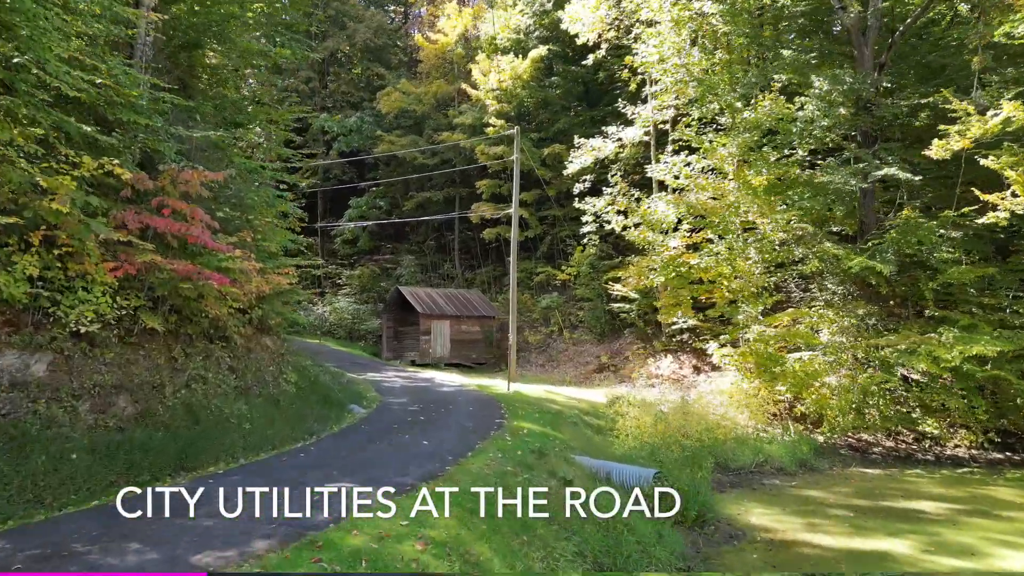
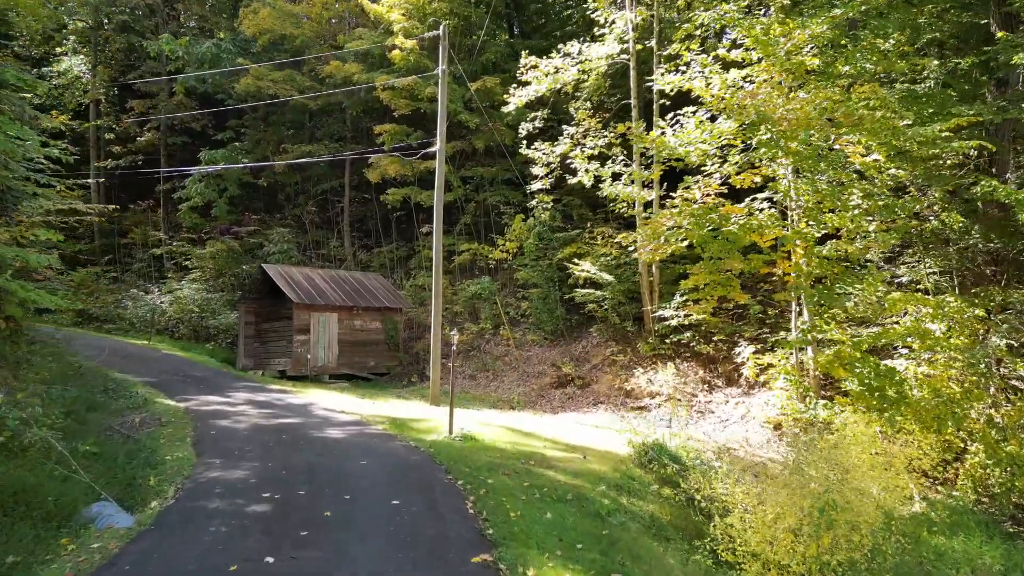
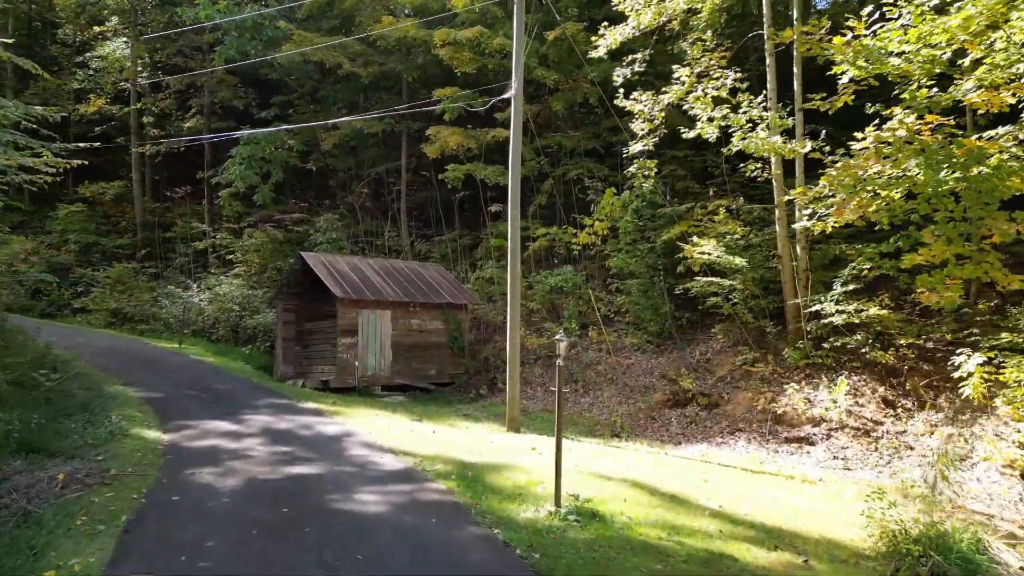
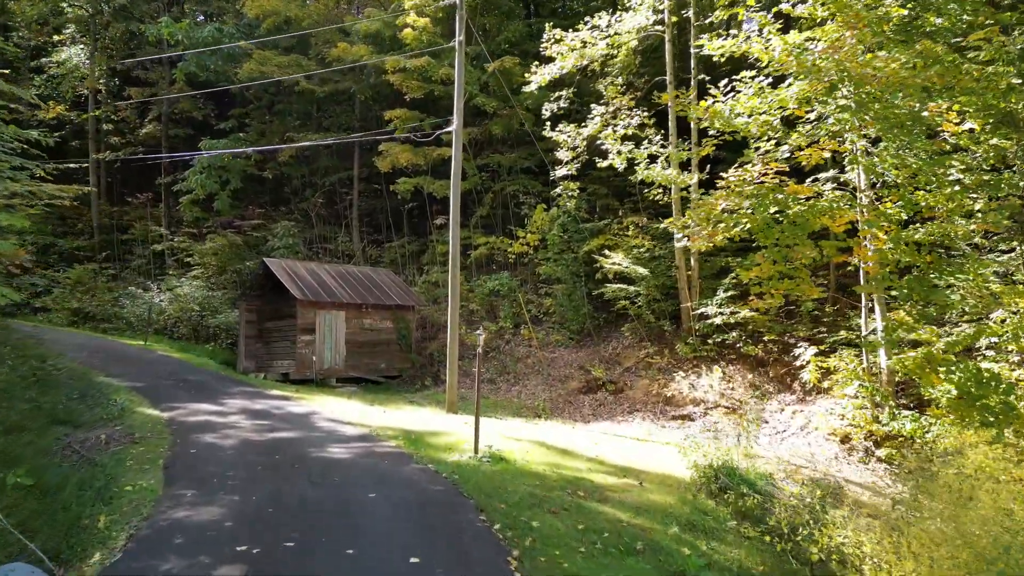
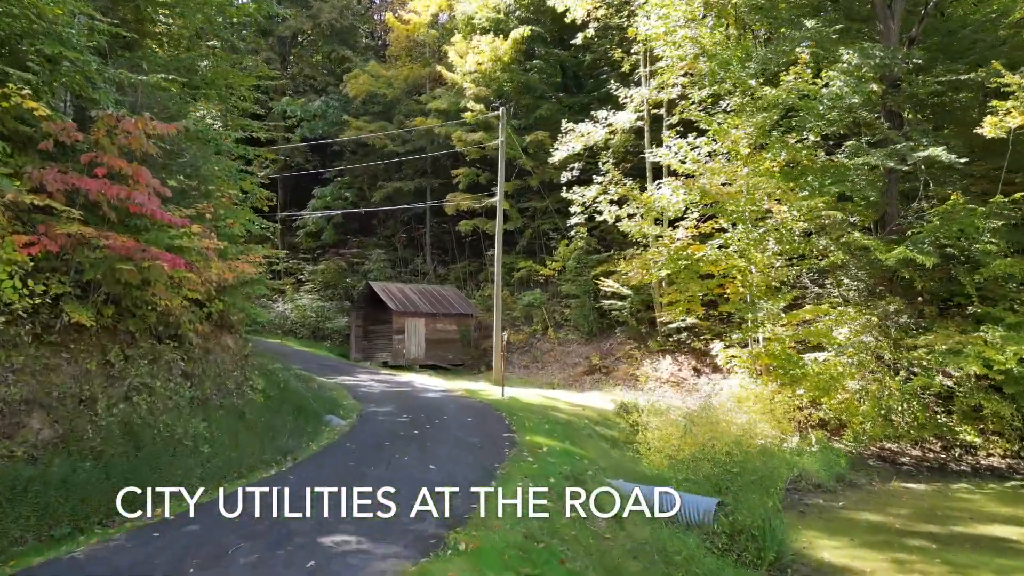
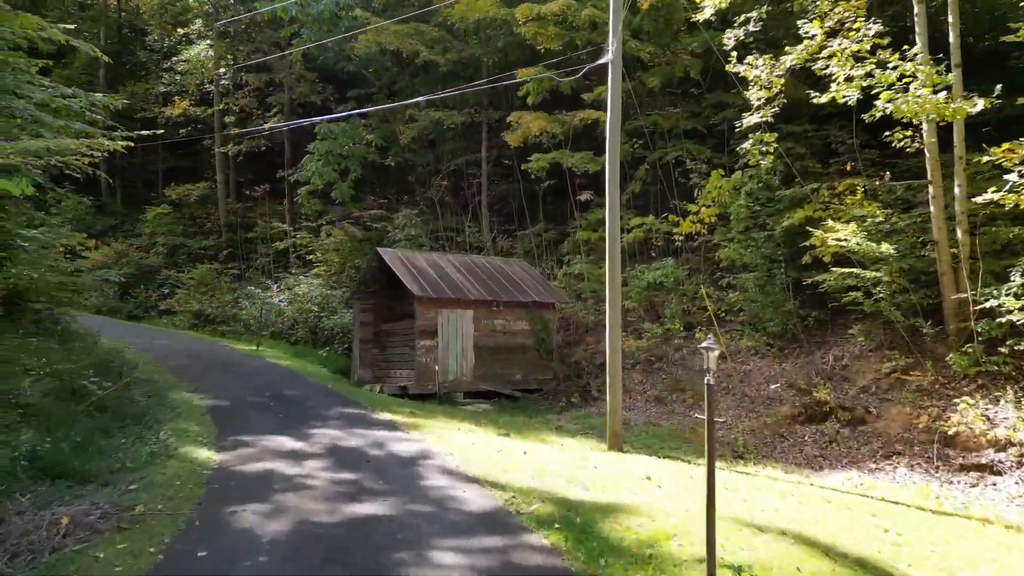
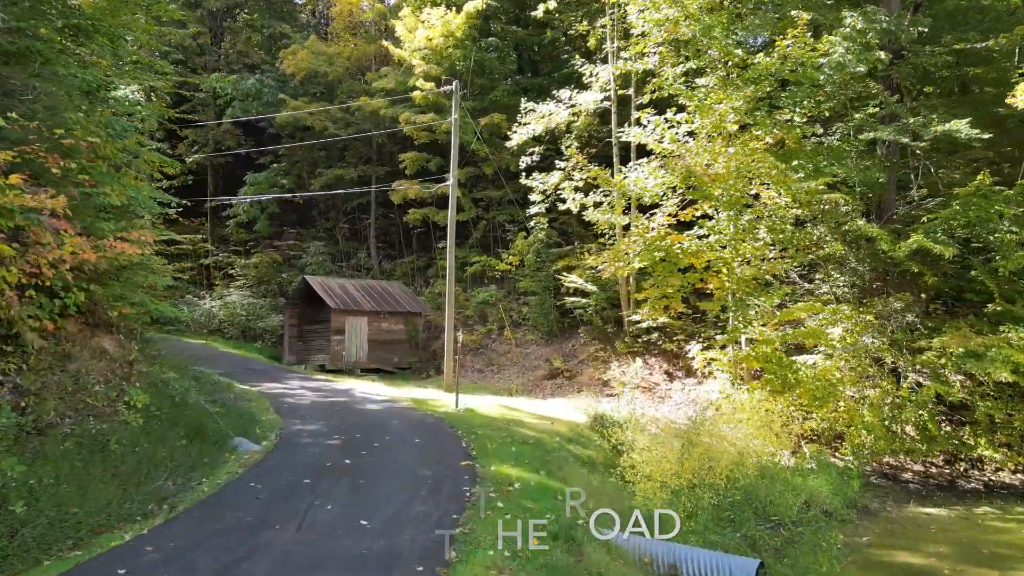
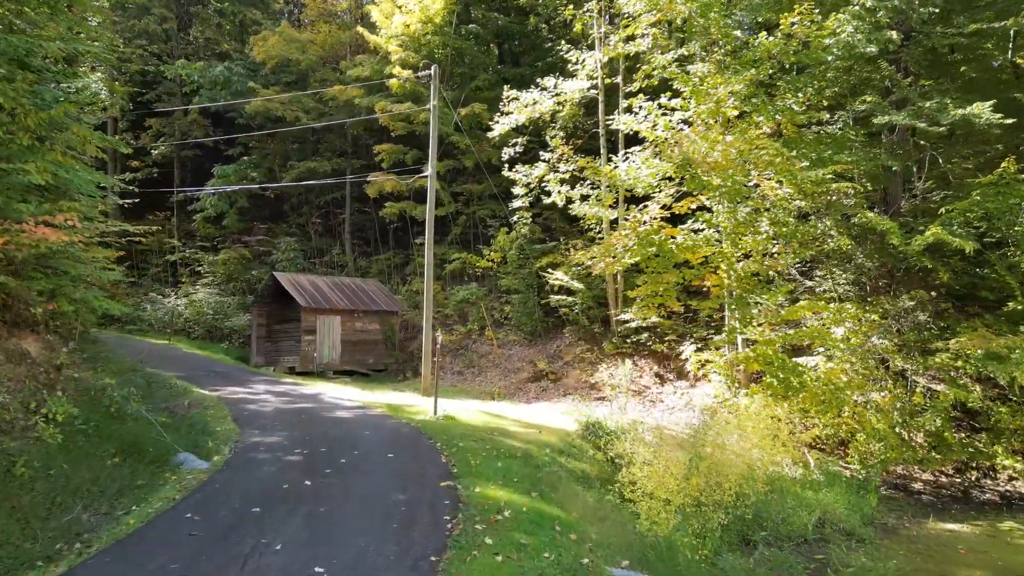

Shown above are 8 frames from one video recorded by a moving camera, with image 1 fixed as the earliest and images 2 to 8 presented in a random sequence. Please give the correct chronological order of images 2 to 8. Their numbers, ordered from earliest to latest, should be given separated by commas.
5, 7, 8, 2, 4, 3, 6
